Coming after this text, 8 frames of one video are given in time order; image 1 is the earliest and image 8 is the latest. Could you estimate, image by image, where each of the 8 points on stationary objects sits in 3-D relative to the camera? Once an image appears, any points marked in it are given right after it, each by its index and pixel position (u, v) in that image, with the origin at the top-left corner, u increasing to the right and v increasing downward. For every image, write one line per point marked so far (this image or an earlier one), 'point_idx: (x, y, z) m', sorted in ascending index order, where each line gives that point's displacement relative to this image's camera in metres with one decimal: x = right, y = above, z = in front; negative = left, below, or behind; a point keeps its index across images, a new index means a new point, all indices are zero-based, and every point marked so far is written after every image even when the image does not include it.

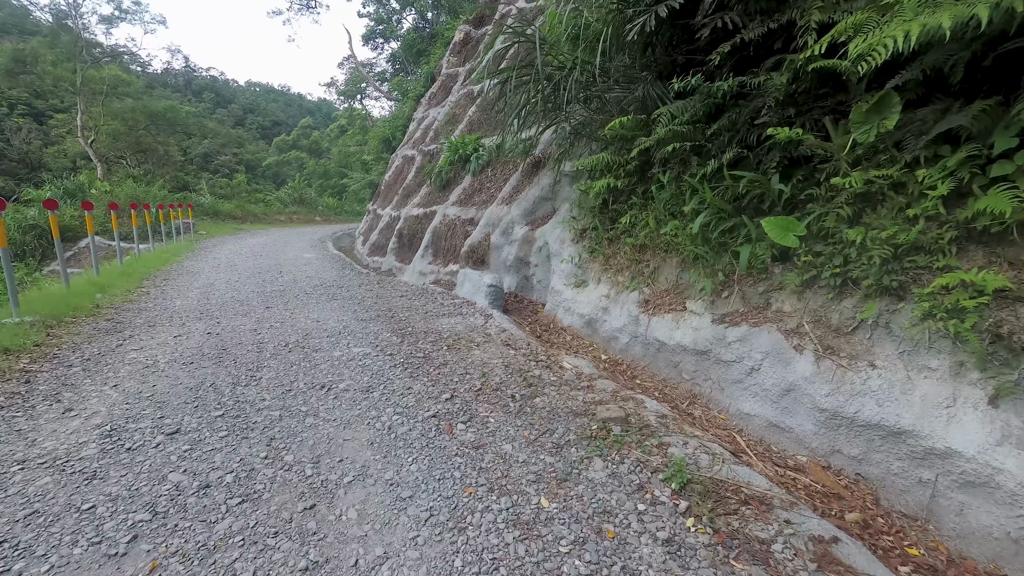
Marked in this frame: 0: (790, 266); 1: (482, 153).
0: (+1.6, +0.1, +2.6) m
1: (-0.6, +2.6, +8.6) m
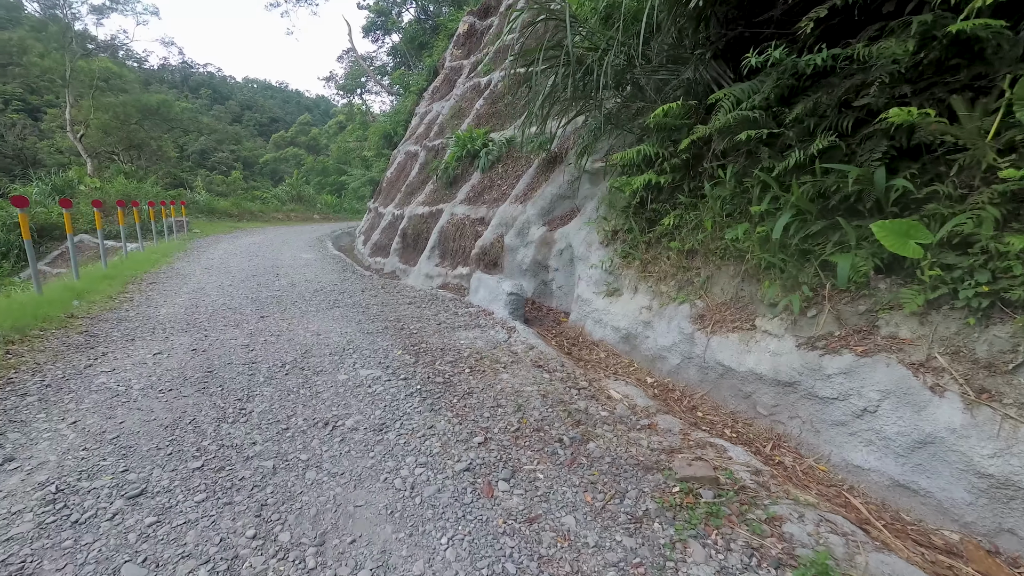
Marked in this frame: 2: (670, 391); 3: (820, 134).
0: (+1.8, 0.0, +2.1) m
1: (-0.4, +2.5, +8.1) m
2: (+1.0, -0.7, +3.0) m
3: (+1.7, +0.8, +2.4) m
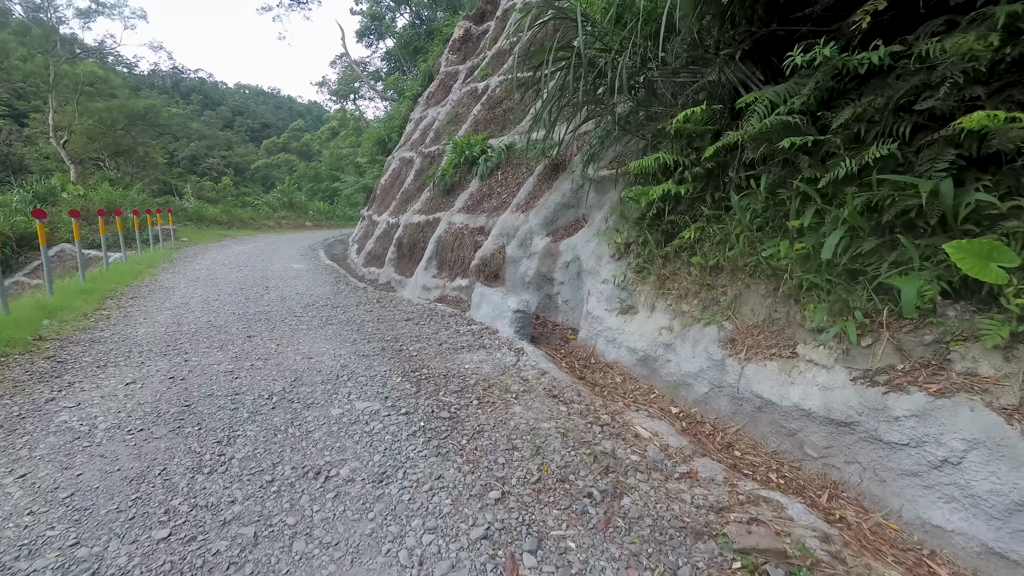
0: (+1.9, -0.1, +1.9) m
1: (-0.4, +2.3, +7.8) m
2: (+1.1, -0.8, +2.7) m
3: (+1.7, +0.7, +2.2) m
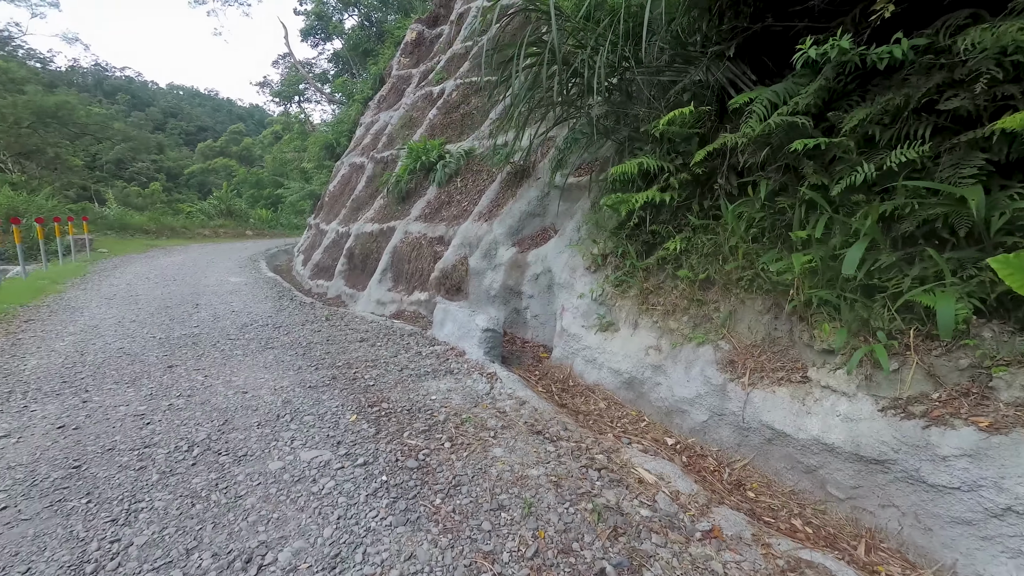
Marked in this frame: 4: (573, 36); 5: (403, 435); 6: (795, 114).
0: (+1.9, -0.2, +1.7) m
1: (-1.0, +2.1, +7.4) m
2: (+1.0, -0.9, +2.4) m
3: (+1.7, +0.6, +2.0) m
4: (+0.5, +1.9, +3.4) m
5: (-0.6, -0.8, +2.4) m
6: (+1.4, +0.8, +2.2) m
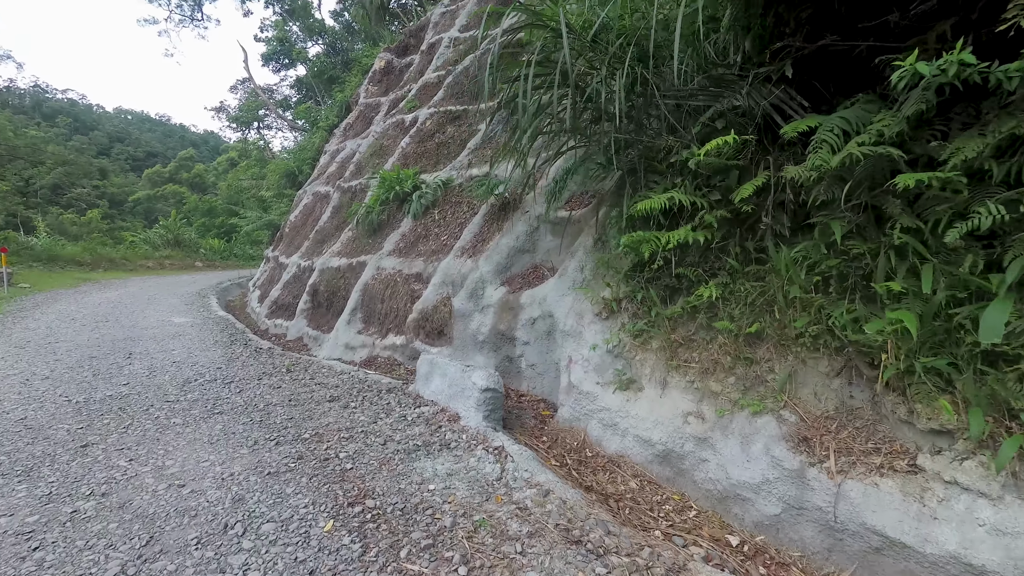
0: (+2.1, -0.4, +1.3) m
1: (-1.3, +1.5, +6.9) m
2: (+1.1, -1.2, +1.9) m
3: (+1.8, +0.4, +1.6) m
4: (+0.5, +1.6, +3.1) m
5: (-0.5, -1.1, +1.8) m
6: (+1.5, +0.6, +1.8) m
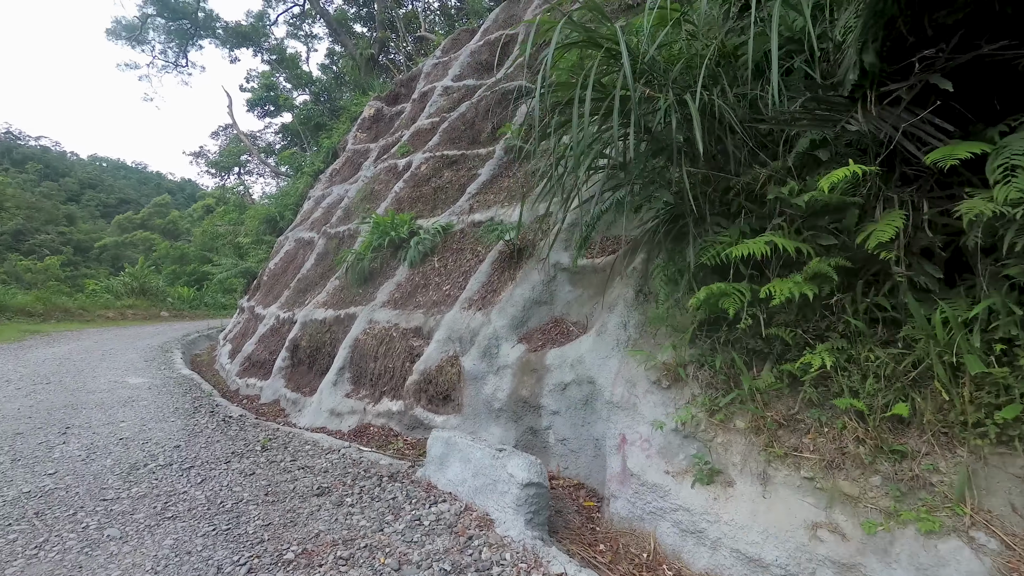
0: (+2.4, -0.5, +0.8) m
1: (-1.2, +0.7, +6.4) m
2: (+1.5, -1.4, +1.2) m
3: (+2.1, +0.2, +1.2) m
4: (+0.7, +1.2, +2.6) m
5: (-0.1, -1.3, +1.1) m
6: (+1.8, +0.4, +1.4) m
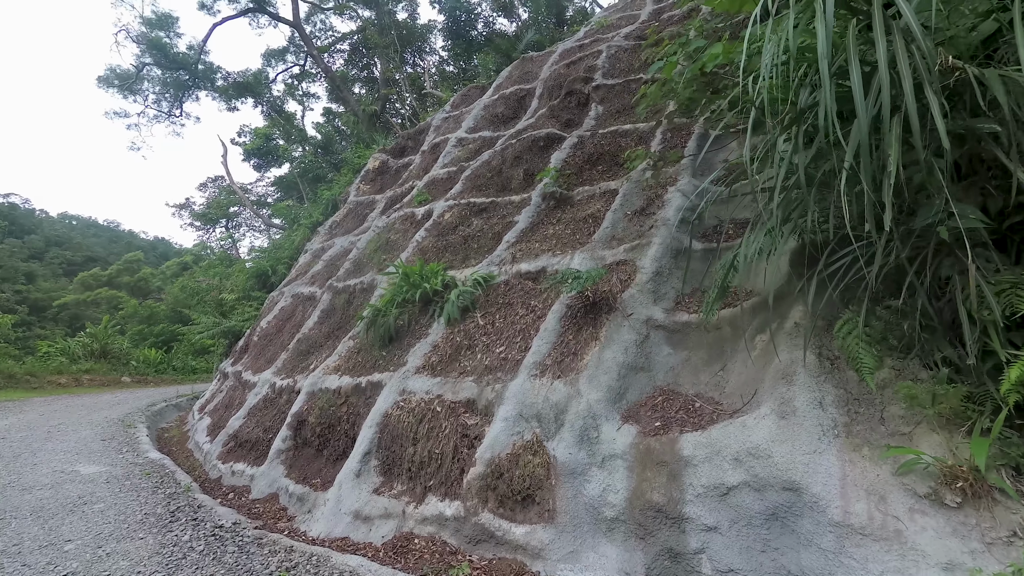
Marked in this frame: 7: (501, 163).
0: (+3.4, -0.5, -0.1) m
1: (-0.6, 0.0, +5.4) m
2: (+2.4, -1.5, +0.2) m
3: (+3.1, +0.1, +0.3) m
4: (+1.6, +1.0, +1.9) m
5: (+0.8, -1.3, 0.0) m
6: (+2.7, +0.3, +0.6) m
7: (-0.2, +2.3, +8.3) m
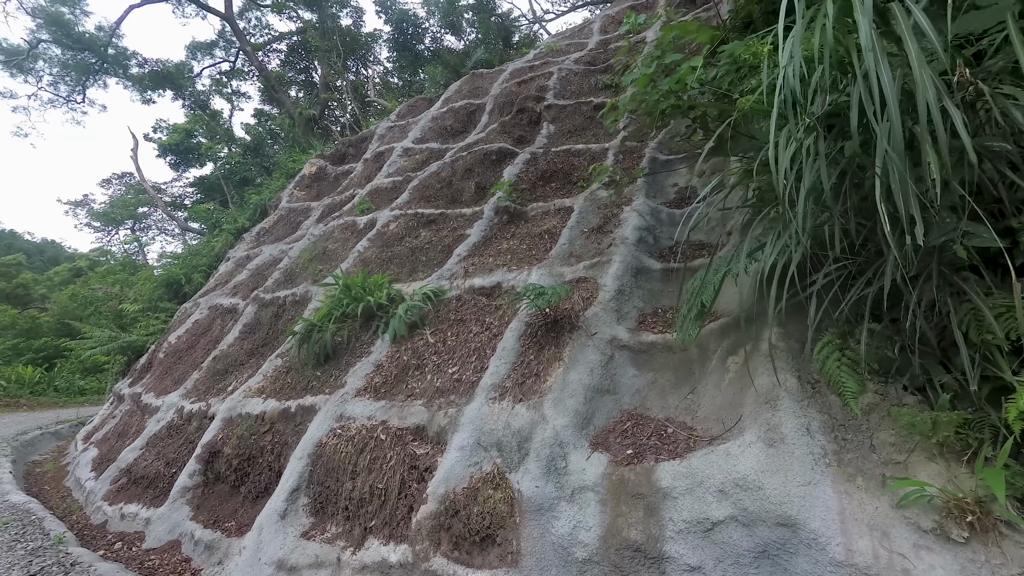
0: (+3.6, -0.6, 0.0) m
1: (-1.1, -0.2, +5.0) m
2: (+2.5, -1.5, +0.2) m
3: (+3.2, +0.1, +0.5) m
4: (+1.6, +0.9, +1.8) m
5: (+1.0, -1.3, -0.3) m
6: (+2.9, +0.2, +0.7) m
7: (-1.1, +2.0, +8.0) m
